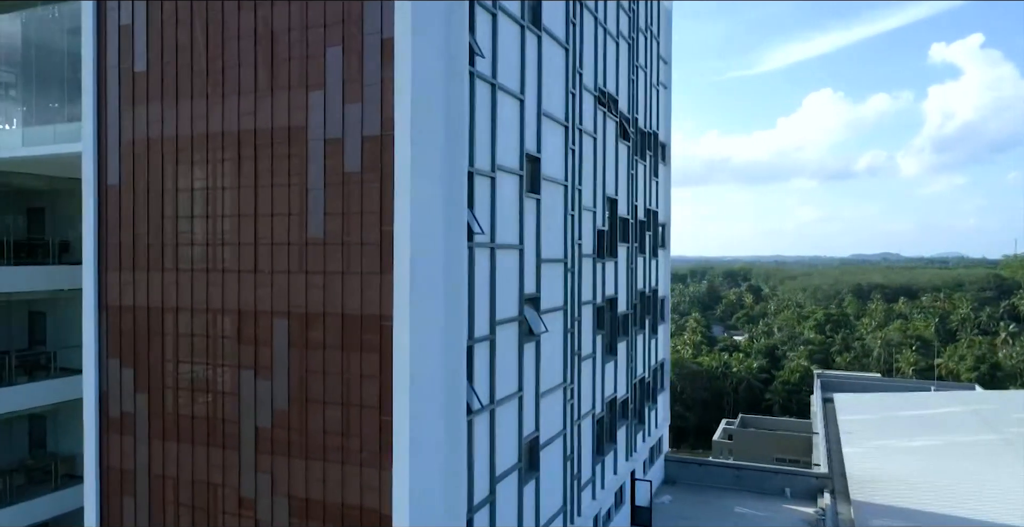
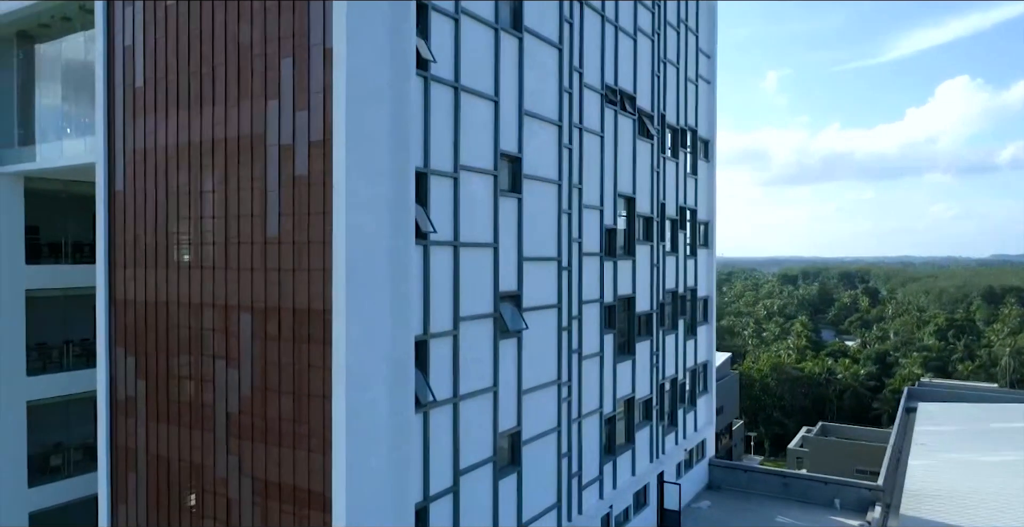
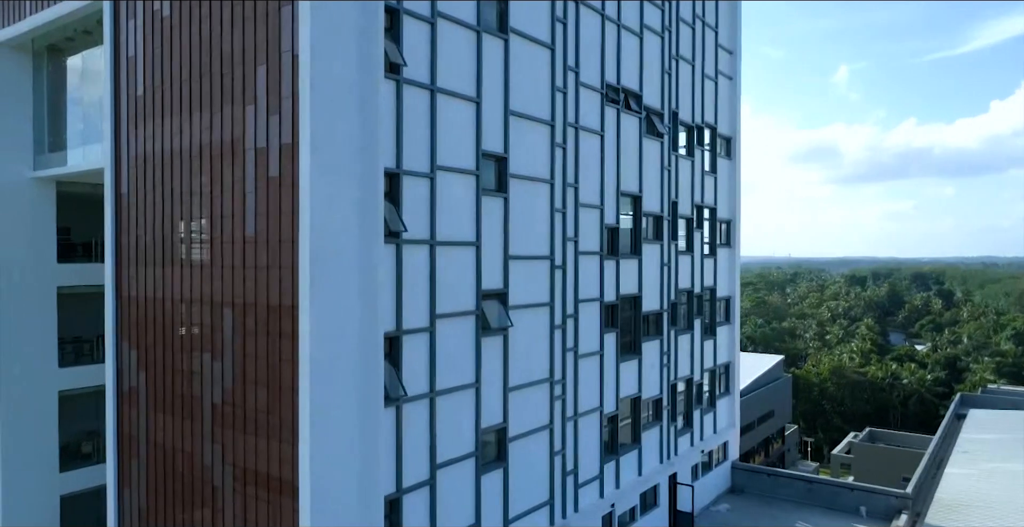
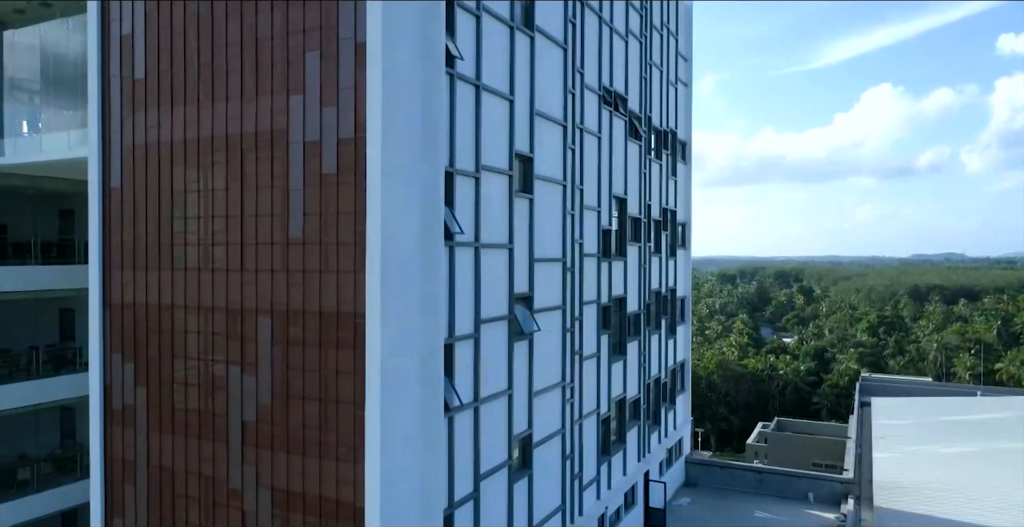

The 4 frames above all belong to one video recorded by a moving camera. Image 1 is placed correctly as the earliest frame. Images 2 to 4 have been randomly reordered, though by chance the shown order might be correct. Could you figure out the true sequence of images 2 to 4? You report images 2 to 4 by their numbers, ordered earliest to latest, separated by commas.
4, 2, 3
